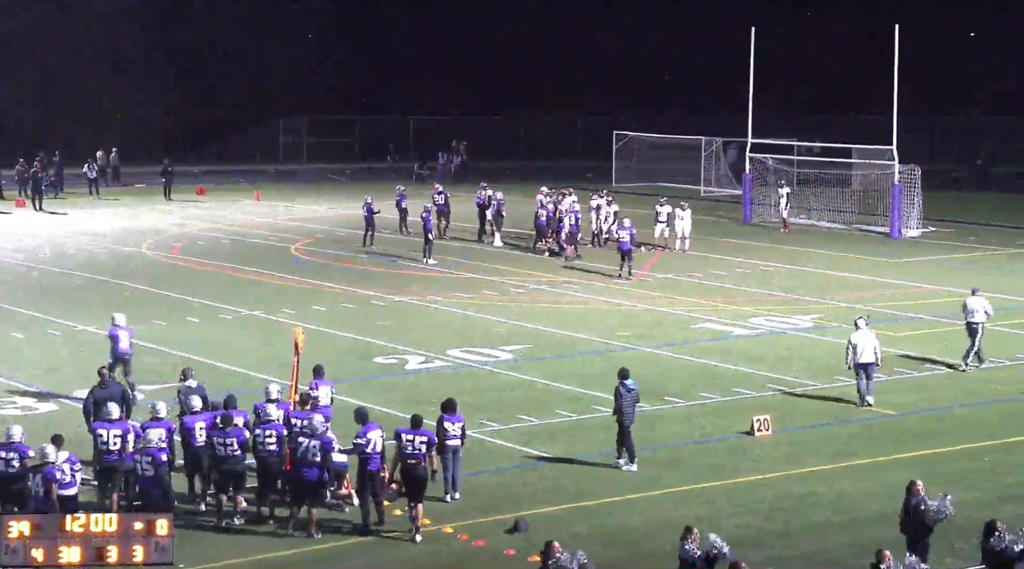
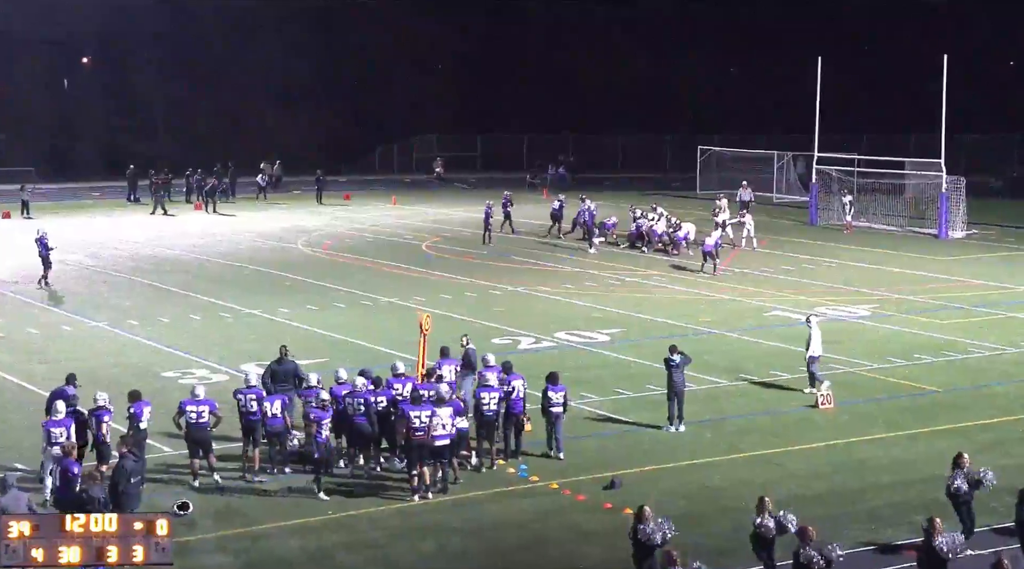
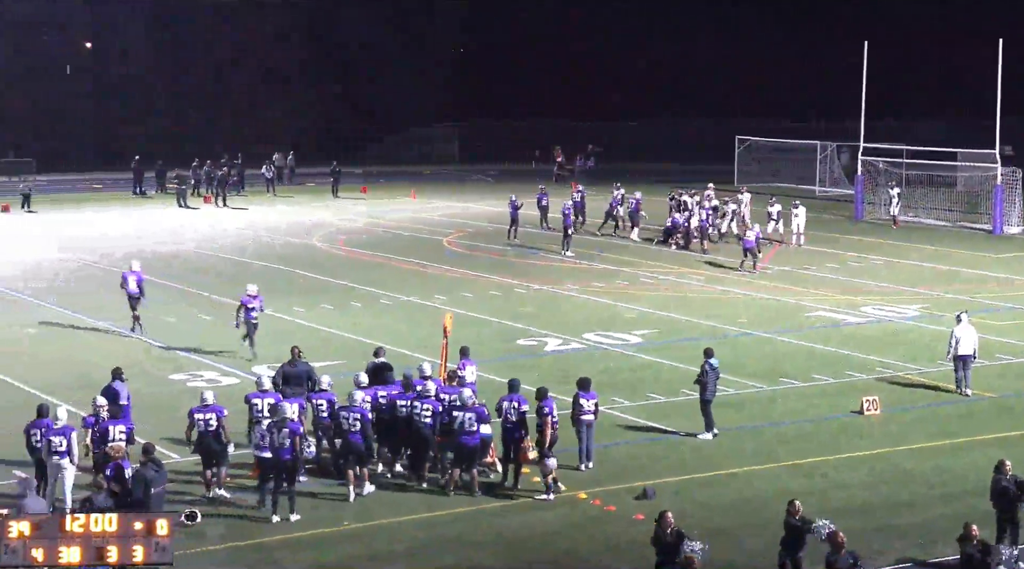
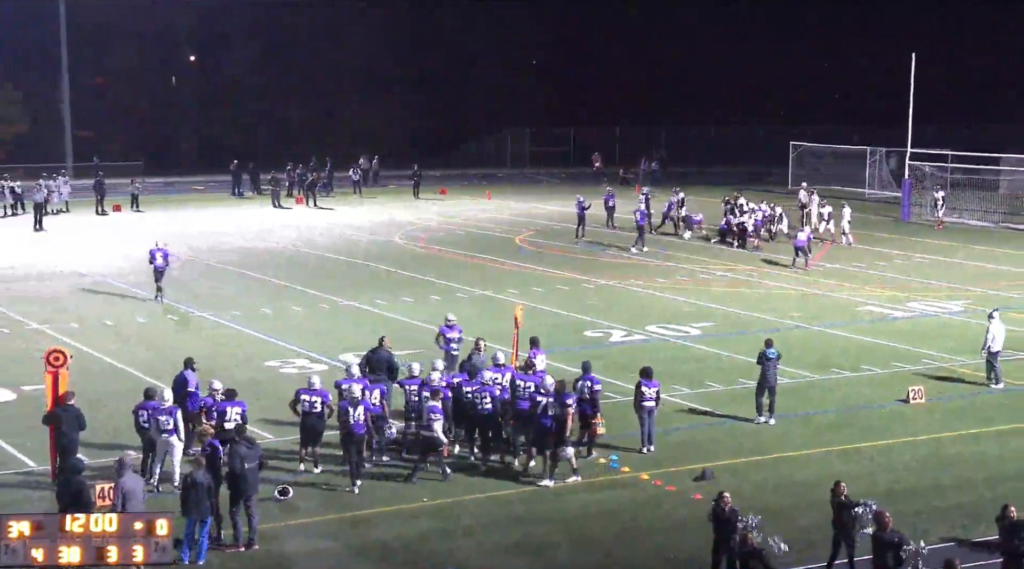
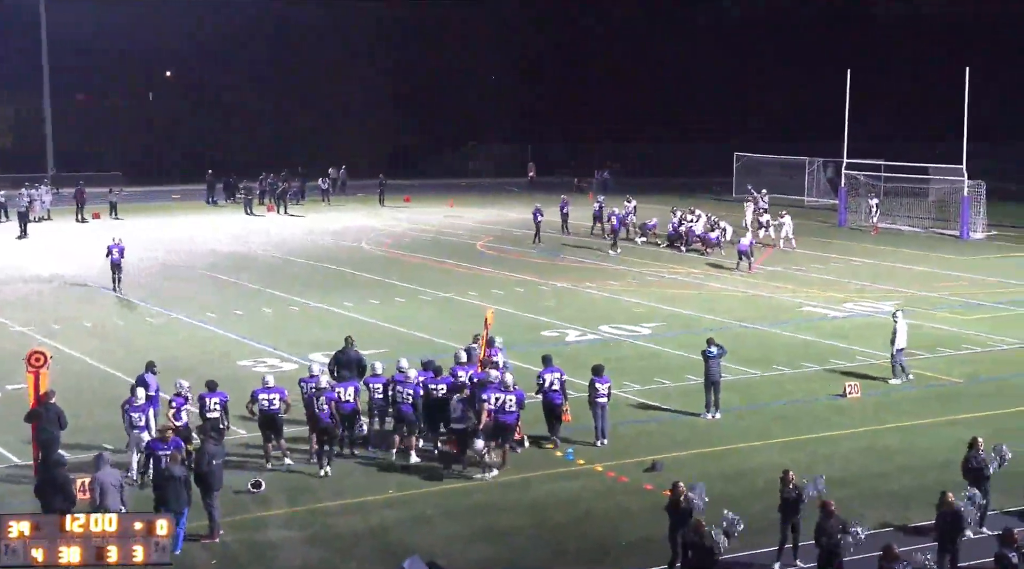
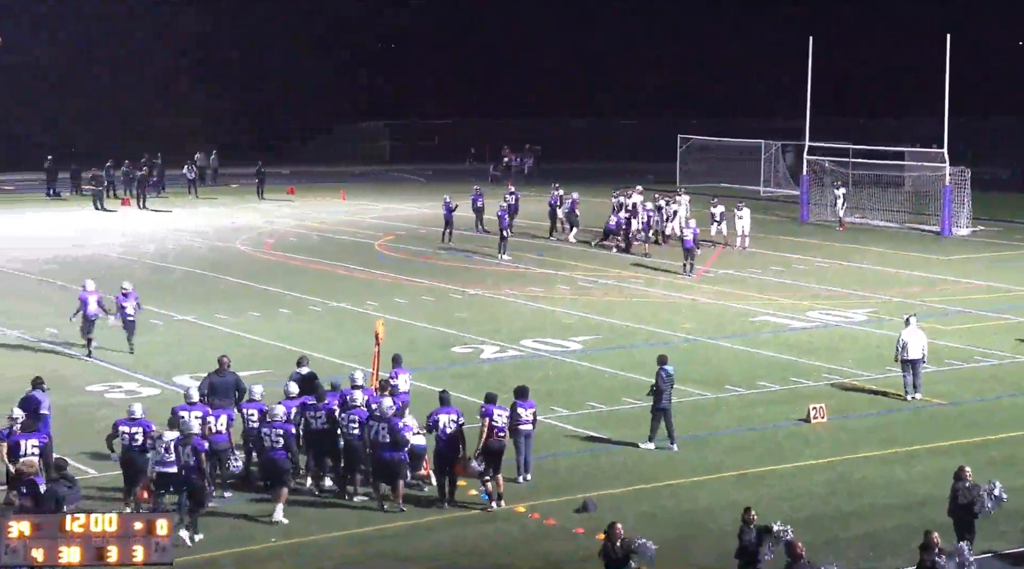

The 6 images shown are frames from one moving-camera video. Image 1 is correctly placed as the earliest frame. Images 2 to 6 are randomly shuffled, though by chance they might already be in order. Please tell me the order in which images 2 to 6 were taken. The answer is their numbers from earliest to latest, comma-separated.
6, 3, 4, 5, 2
